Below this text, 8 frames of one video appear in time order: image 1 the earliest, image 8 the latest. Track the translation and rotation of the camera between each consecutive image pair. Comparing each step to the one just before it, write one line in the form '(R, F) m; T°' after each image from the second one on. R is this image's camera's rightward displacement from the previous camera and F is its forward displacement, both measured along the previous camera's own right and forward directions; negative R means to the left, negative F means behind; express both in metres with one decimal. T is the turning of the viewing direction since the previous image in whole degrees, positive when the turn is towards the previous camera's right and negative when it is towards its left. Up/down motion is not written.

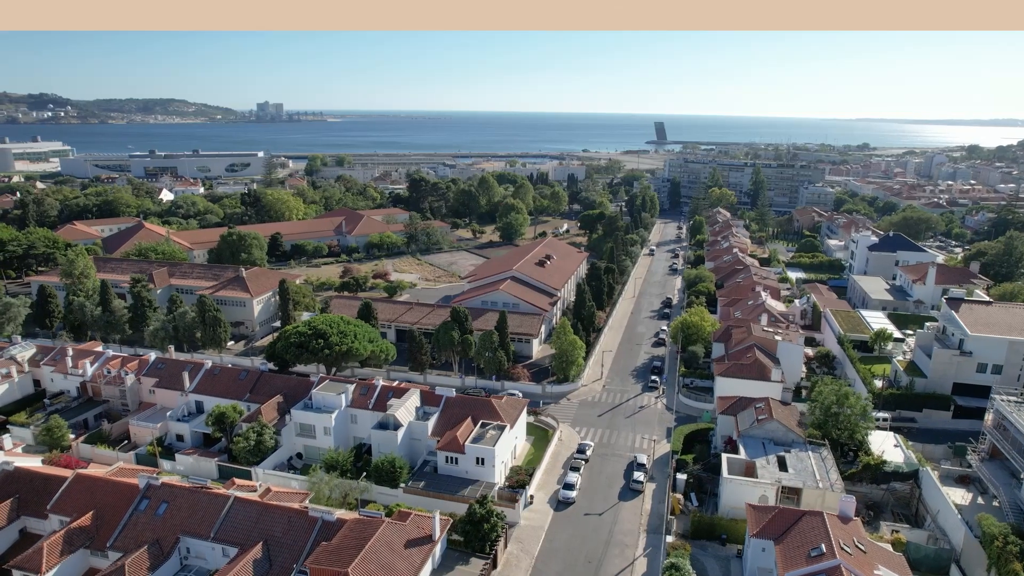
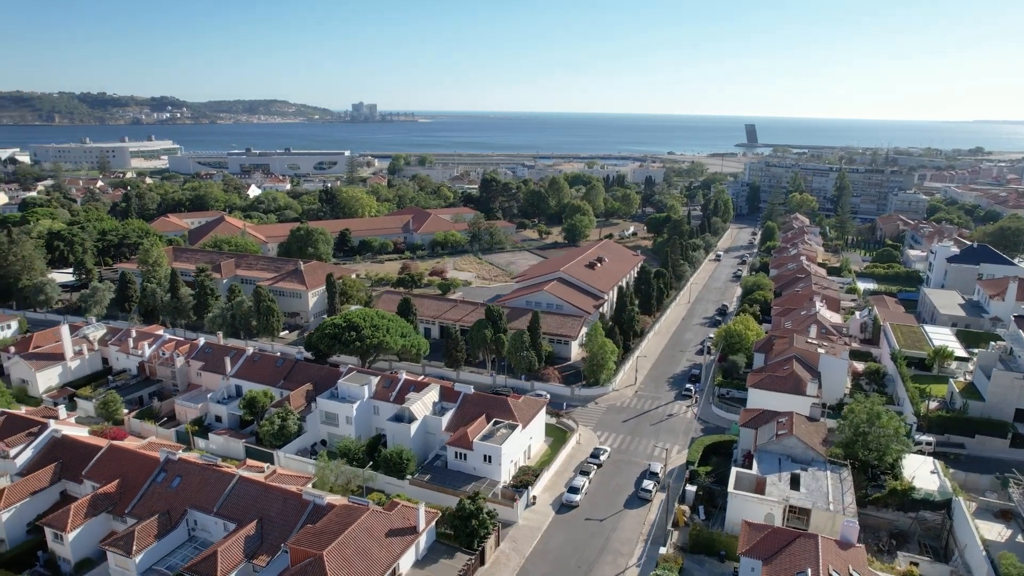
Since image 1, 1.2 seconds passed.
(+2.9, +0.1) m; -7°
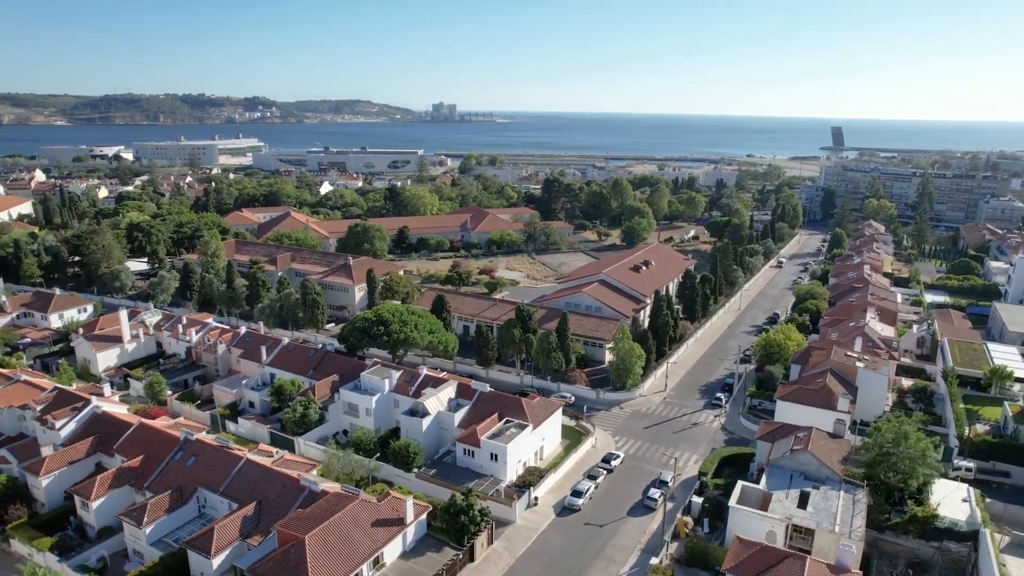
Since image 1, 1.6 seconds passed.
(+2.6, +0.1) m; -6°
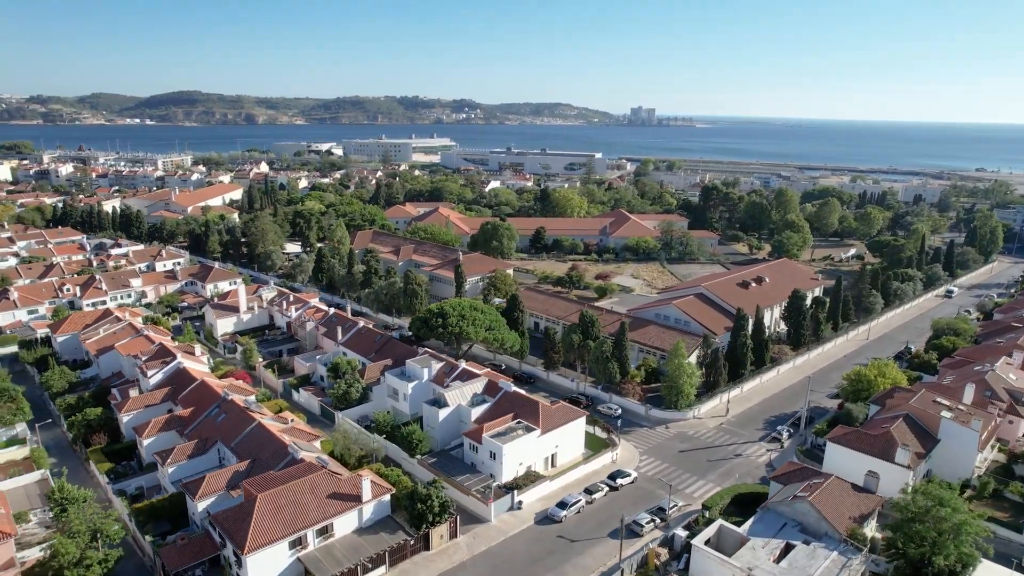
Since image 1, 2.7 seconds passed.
(+7.3, +0.9) m; -16°
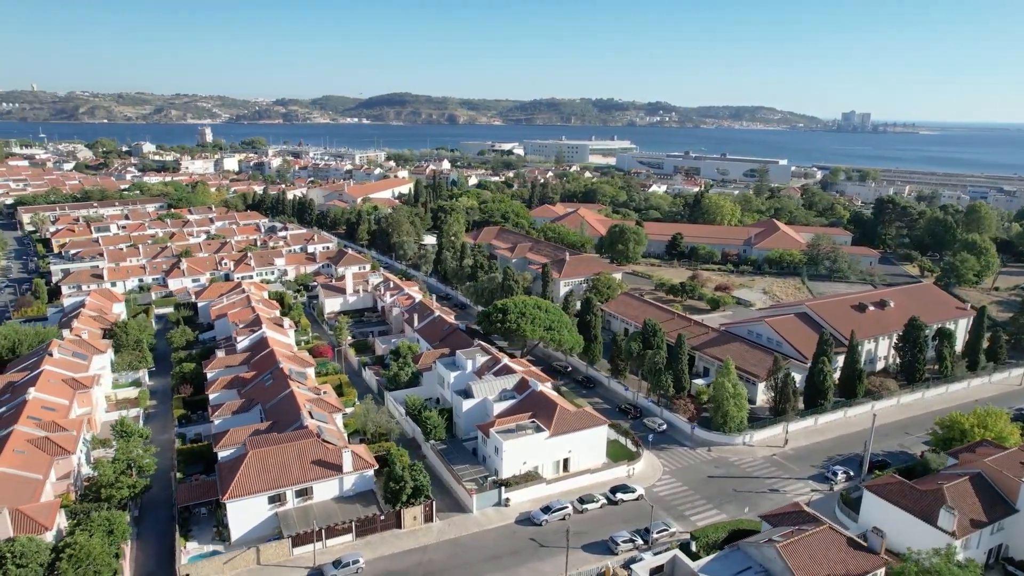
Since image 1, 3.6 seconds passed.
(+7.1, +0.8) m; -16°
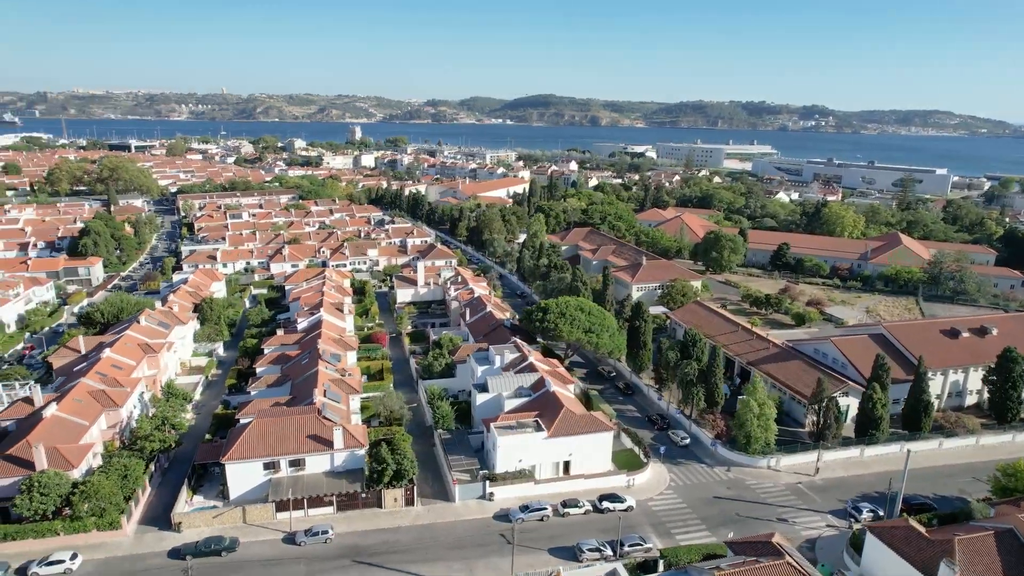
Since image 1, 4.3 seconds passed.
(+5.6, +0.4) m; -12°
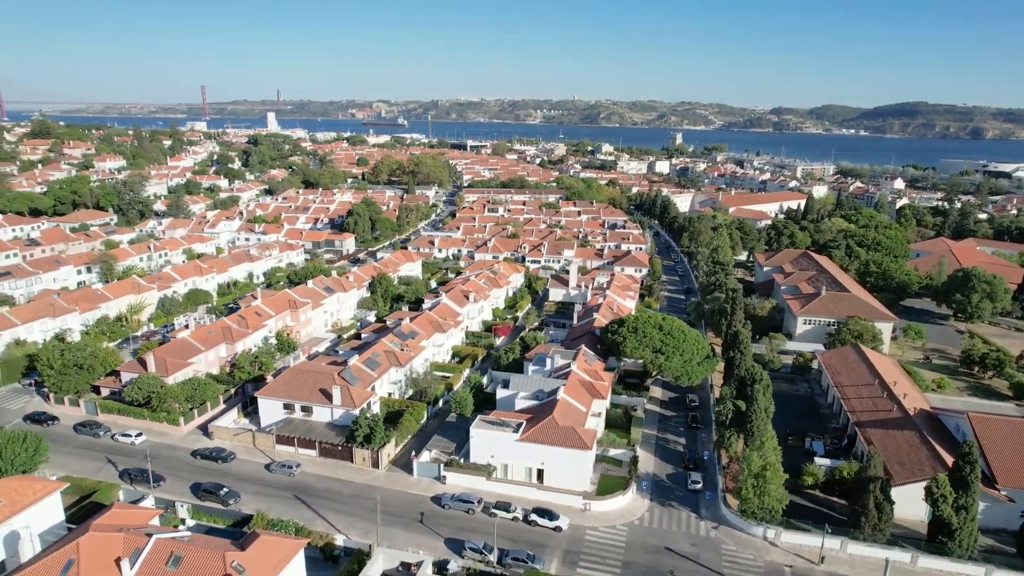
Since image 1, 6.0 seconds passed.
(+13.9, +2.8) m; -28°
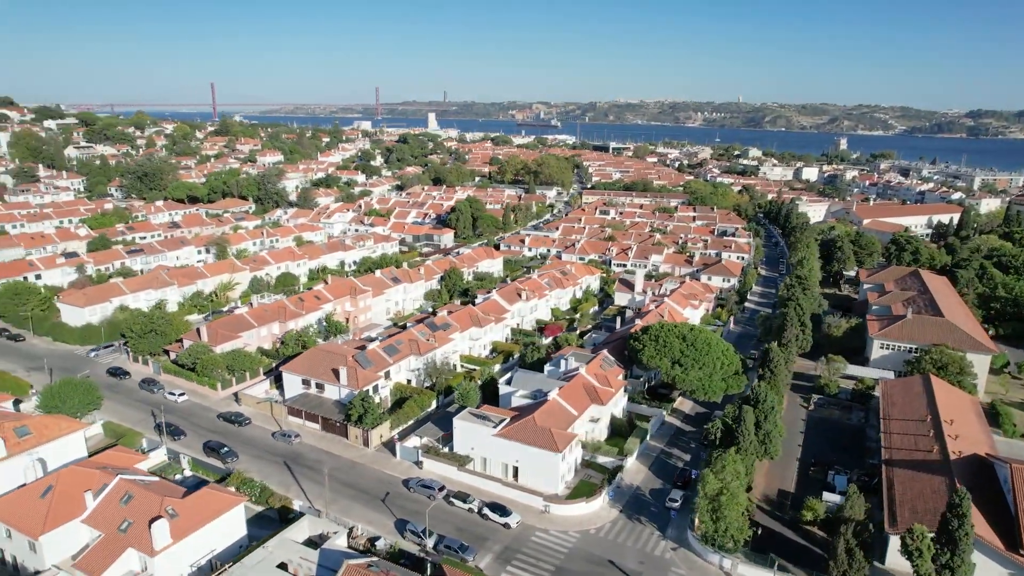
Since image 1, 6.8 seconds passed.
(+7.3, +0.5) m; -13°
